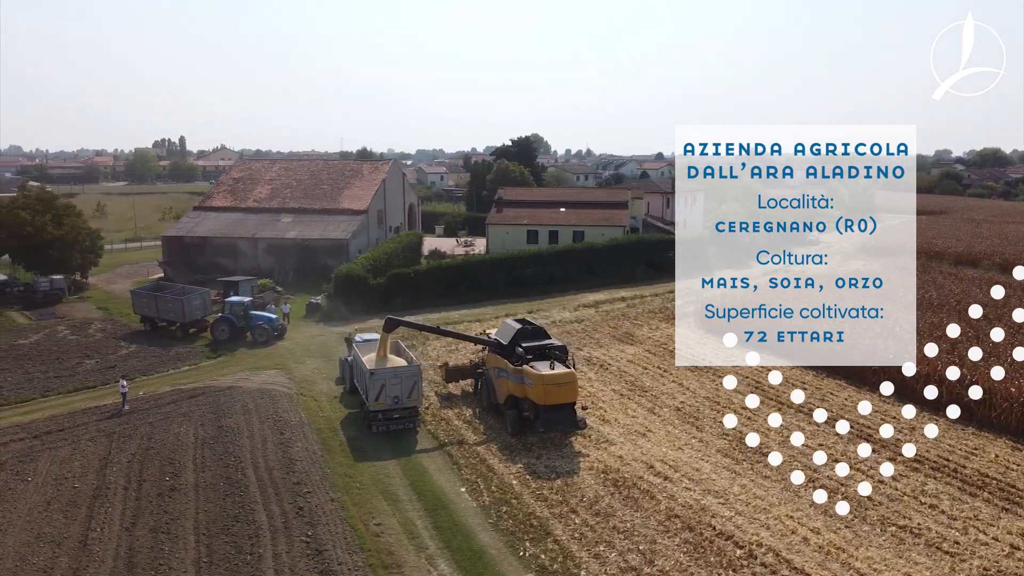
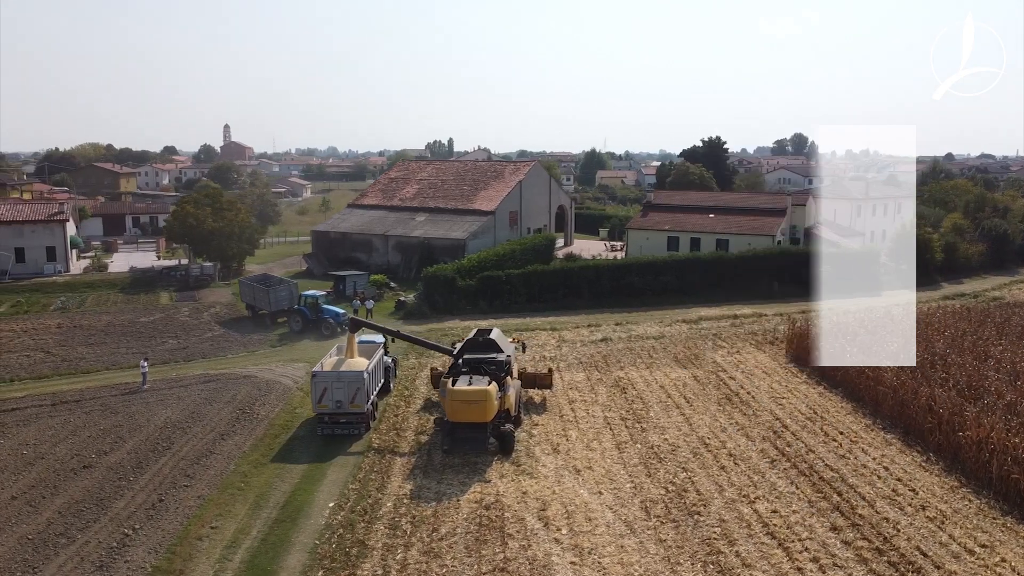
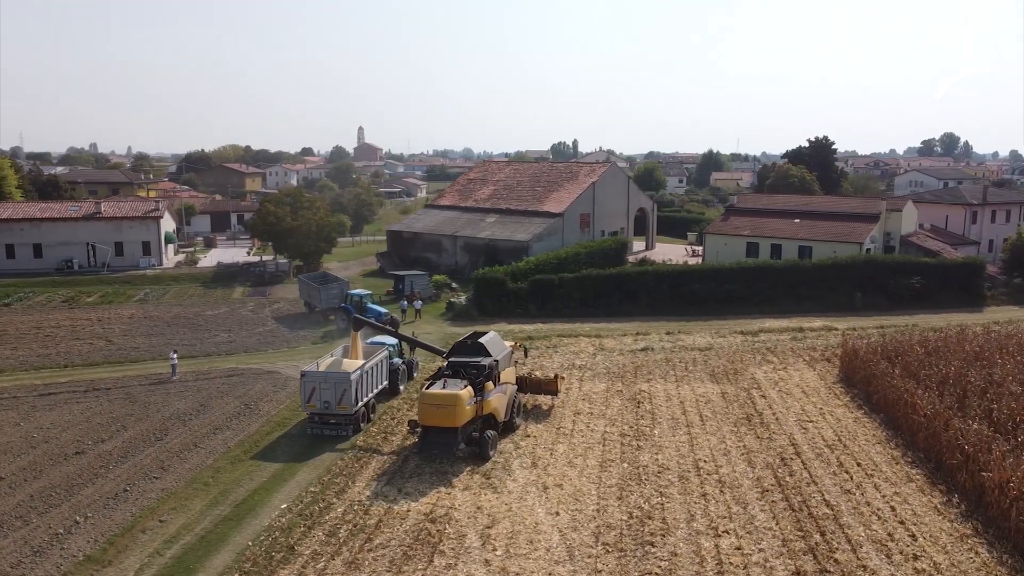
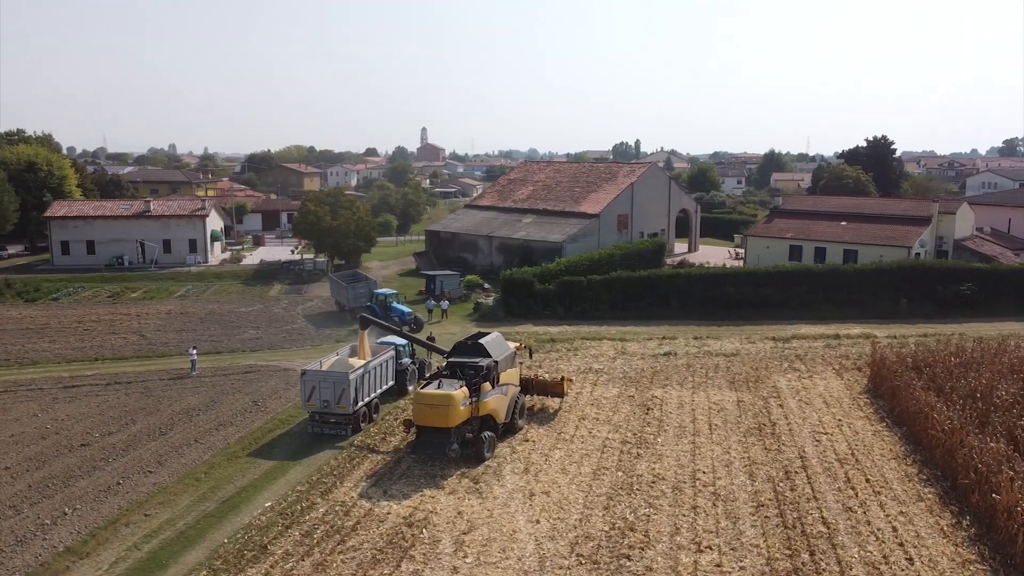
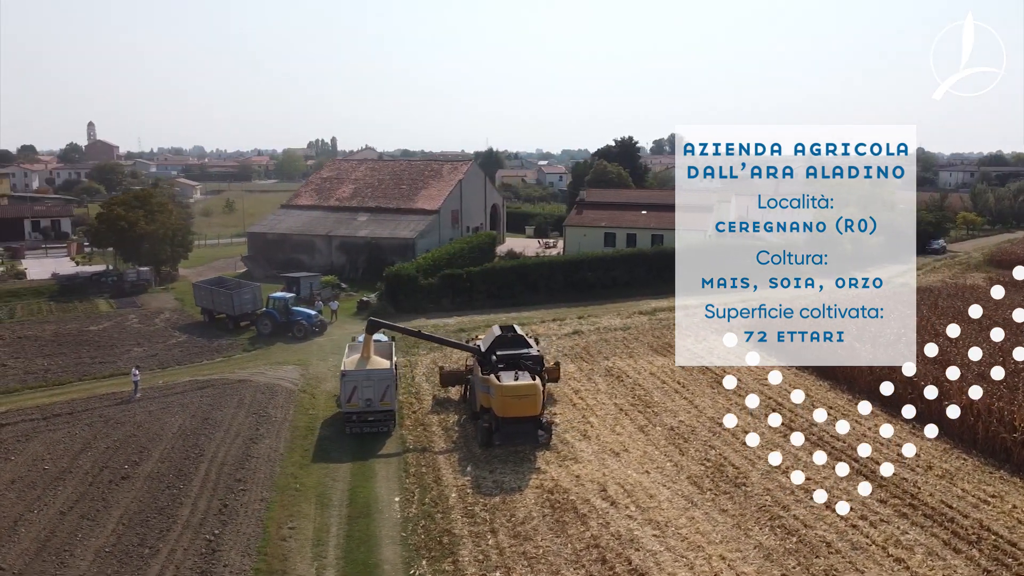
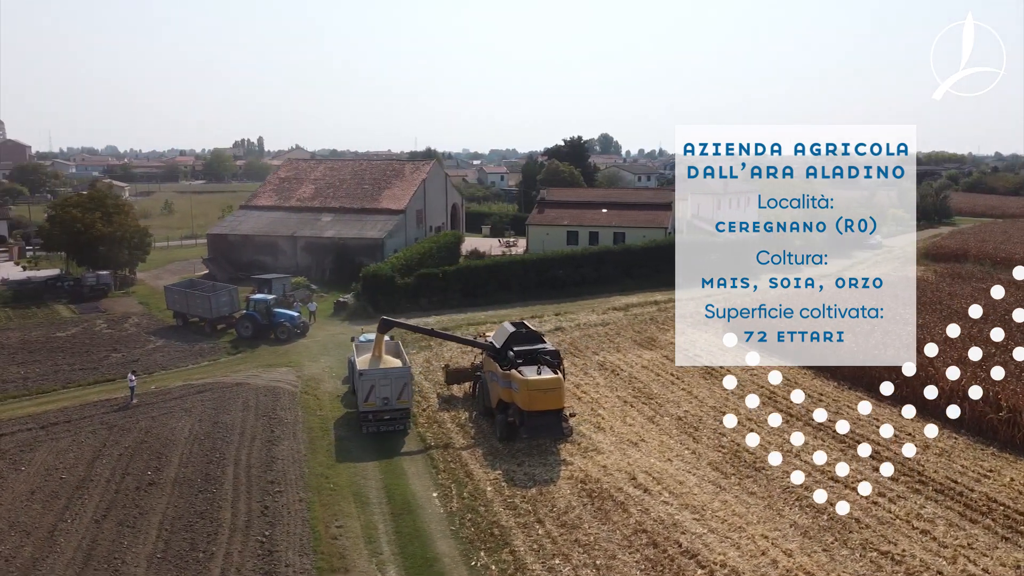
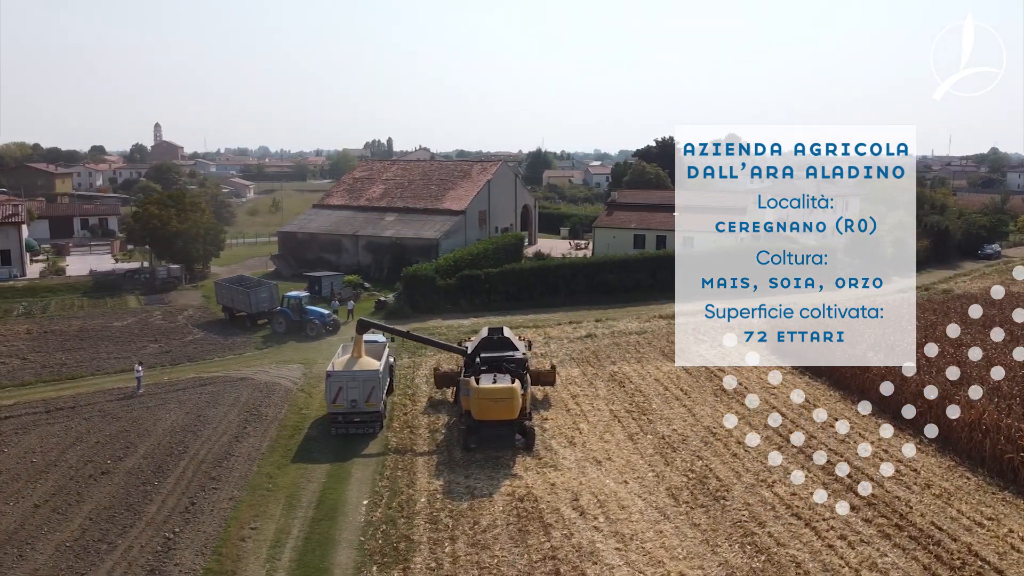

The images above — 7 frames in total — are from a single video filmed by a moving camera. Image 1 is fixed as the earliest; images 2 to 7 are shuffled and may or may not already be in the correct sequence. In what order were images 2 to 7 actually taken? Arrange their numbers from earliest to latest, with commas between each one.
6, 5, 7, 2, 3, 4
